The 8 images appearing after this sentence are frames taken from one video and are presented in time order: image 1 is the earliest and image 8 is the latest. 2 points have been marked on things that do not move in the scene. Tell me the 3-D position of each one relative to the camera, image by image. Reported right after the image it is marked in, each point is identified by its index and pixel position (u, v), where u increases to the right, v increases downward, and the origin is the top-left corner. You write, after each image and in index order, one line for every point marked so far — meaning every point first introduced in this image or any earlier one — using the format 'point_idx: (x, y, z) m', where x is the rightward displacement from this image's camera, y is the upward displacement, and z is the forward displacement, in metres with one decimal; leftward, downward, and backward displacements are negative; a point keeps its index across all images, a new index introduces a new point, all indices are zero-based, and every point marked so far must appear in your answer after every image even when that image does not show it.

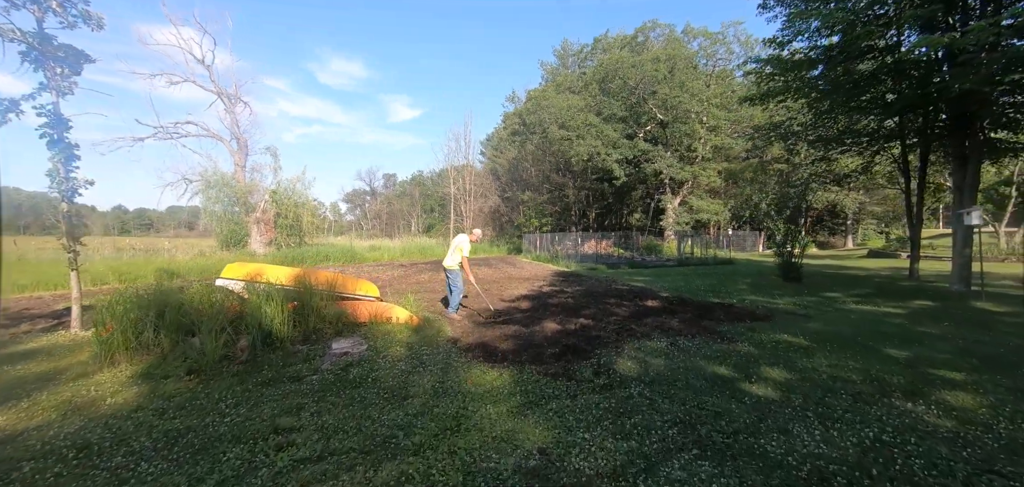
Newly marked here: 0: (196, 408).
0: (-3.1, -1.6, +4.1) m
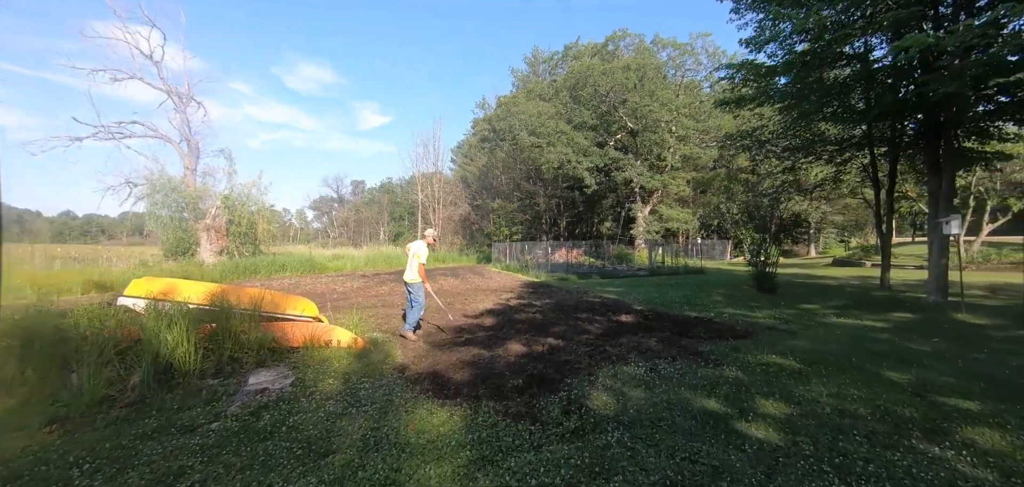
0: (-3.5, -1.7, +3.1) m
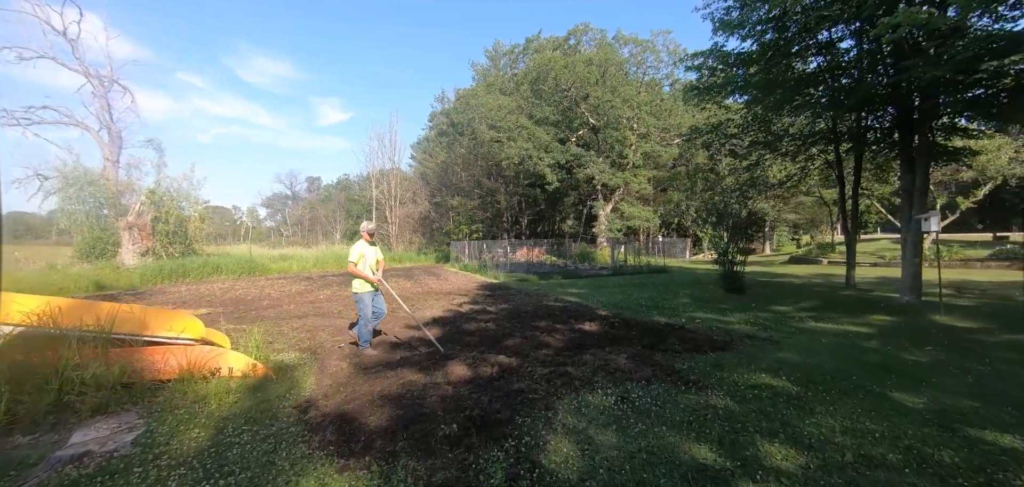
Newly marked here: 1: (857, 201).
0: (-3.9, -1.7, +1.7) m
1: (+9.8, +1.2, +11.9) m
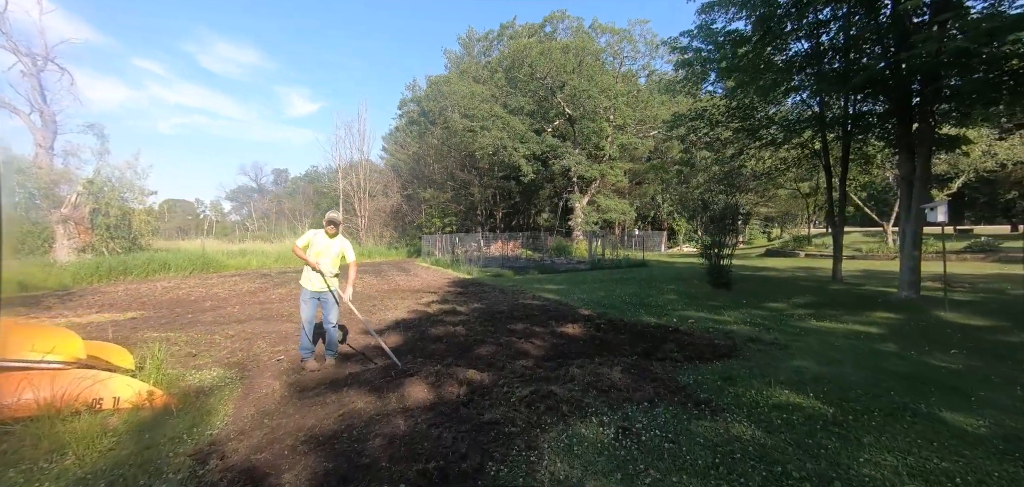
0: (-3.9, -1.7, +0.6) m
1: (+9.1, +1.4, +11.6) m
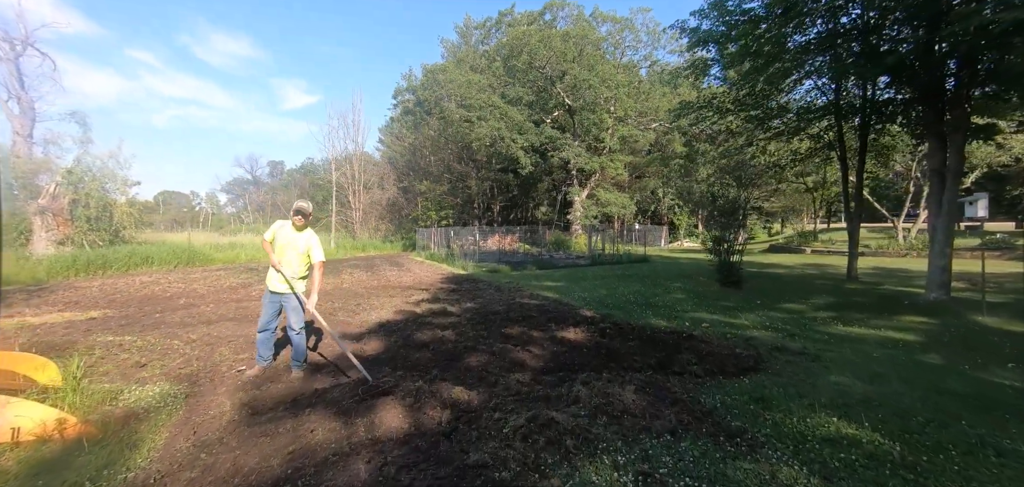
0: (-4.0, -1.7, -0.1) m
1: (+9.0, +1.5, +10.9) m
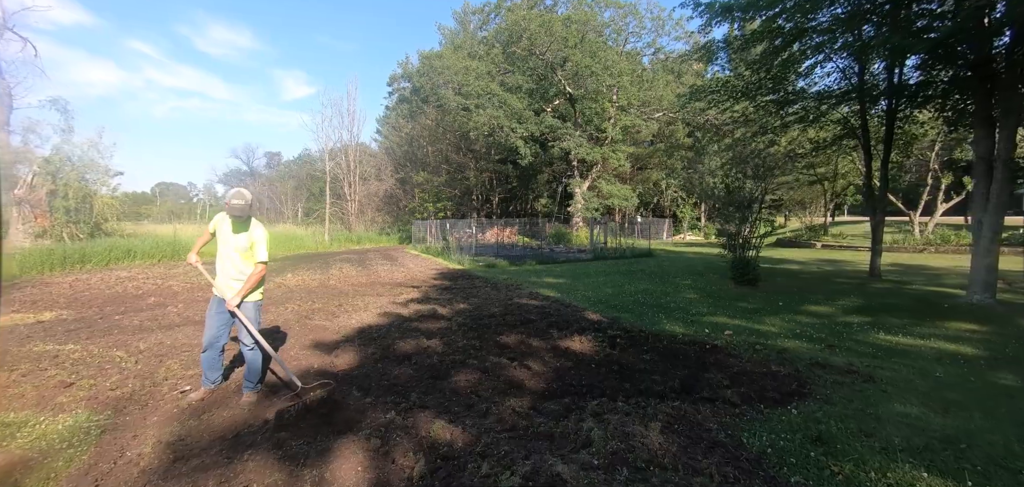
0: (-4.0, -1.8, -0.9) m
1: (+9.0, +1.7, +10.1) m
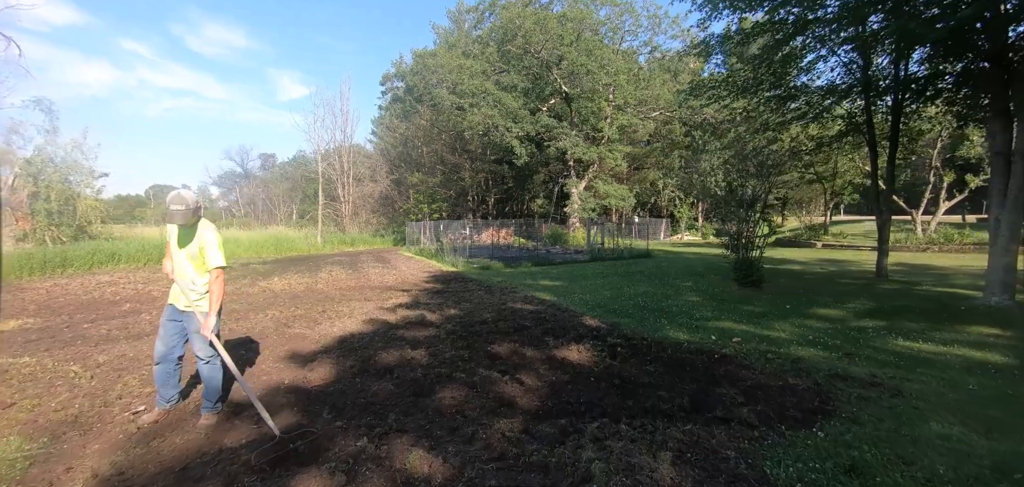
0: (-4.1, -1.8, -1.3) m
1: (+8.8, +1.7, +9.8) m
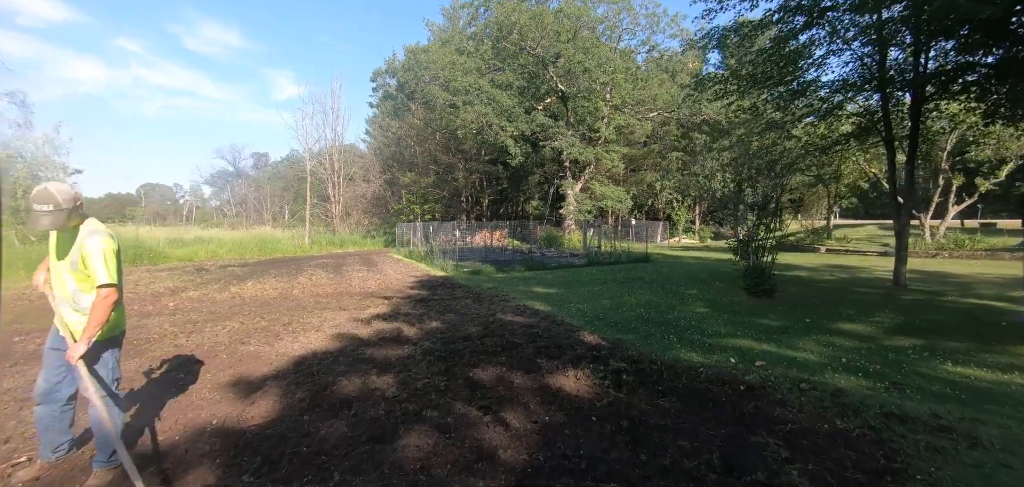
0: (-4.1, -1.8, -2.1) m
1: (+8.7, +1.5, +9.2) m
